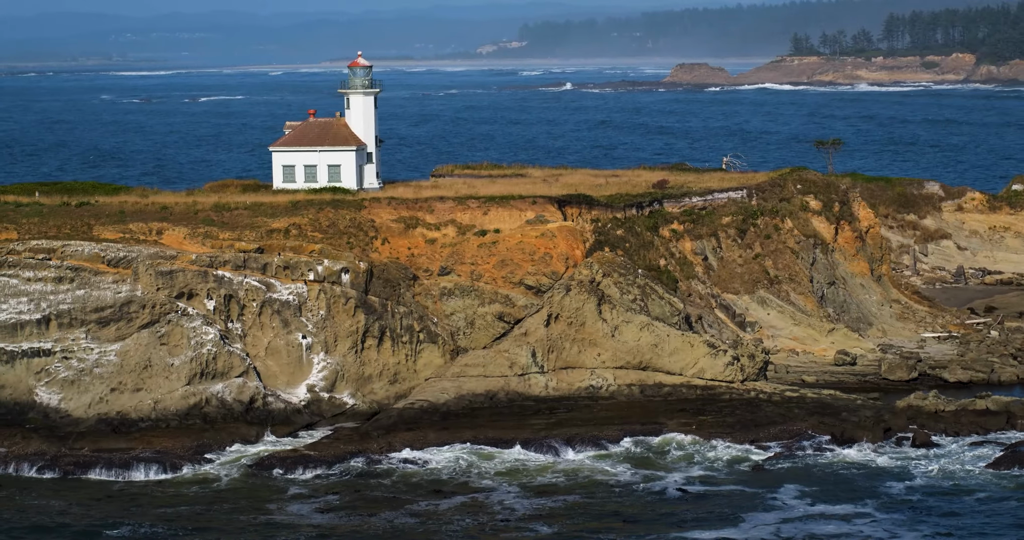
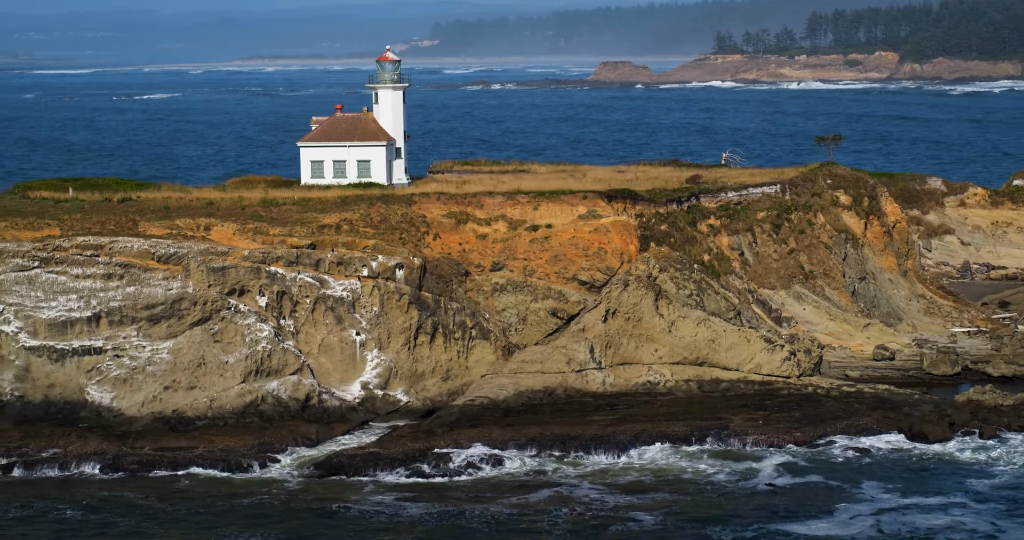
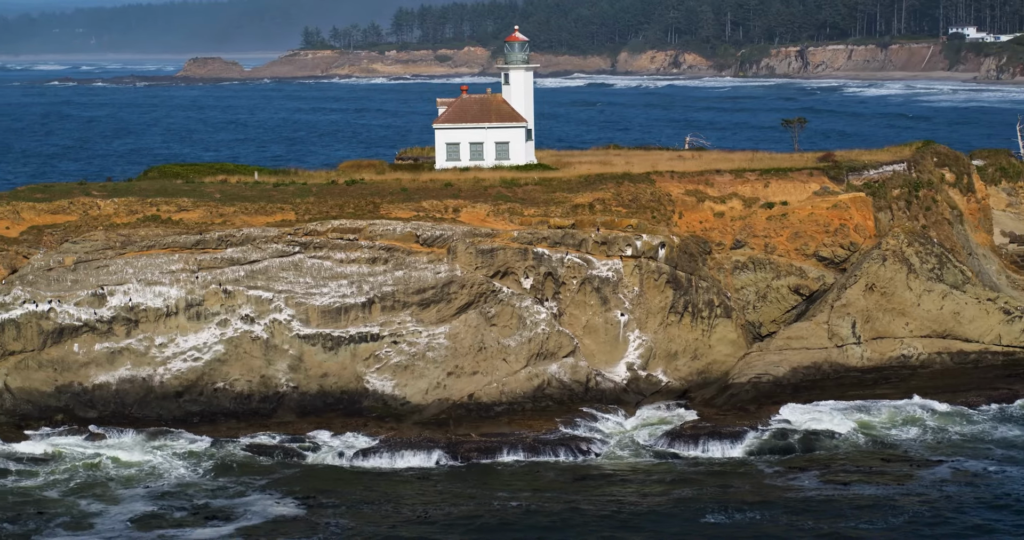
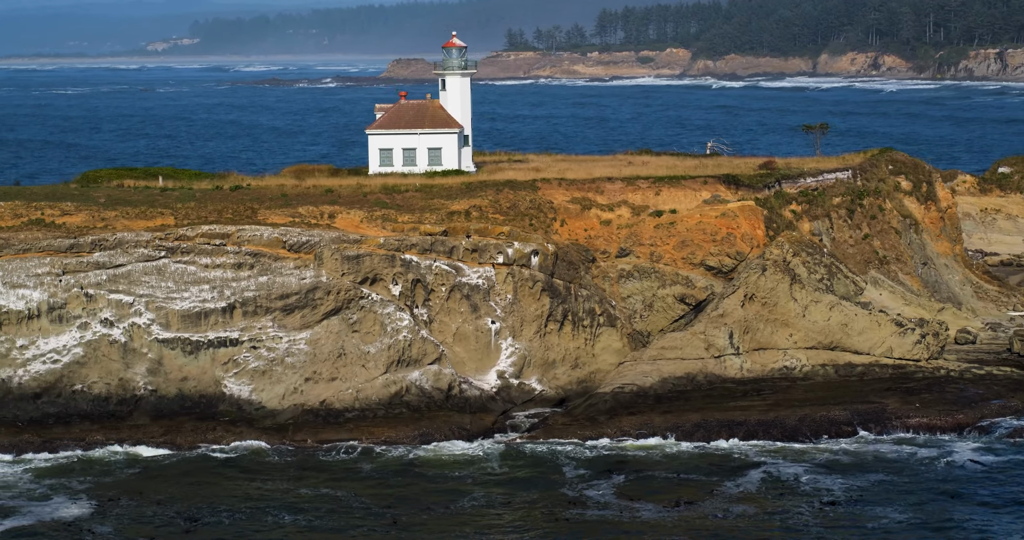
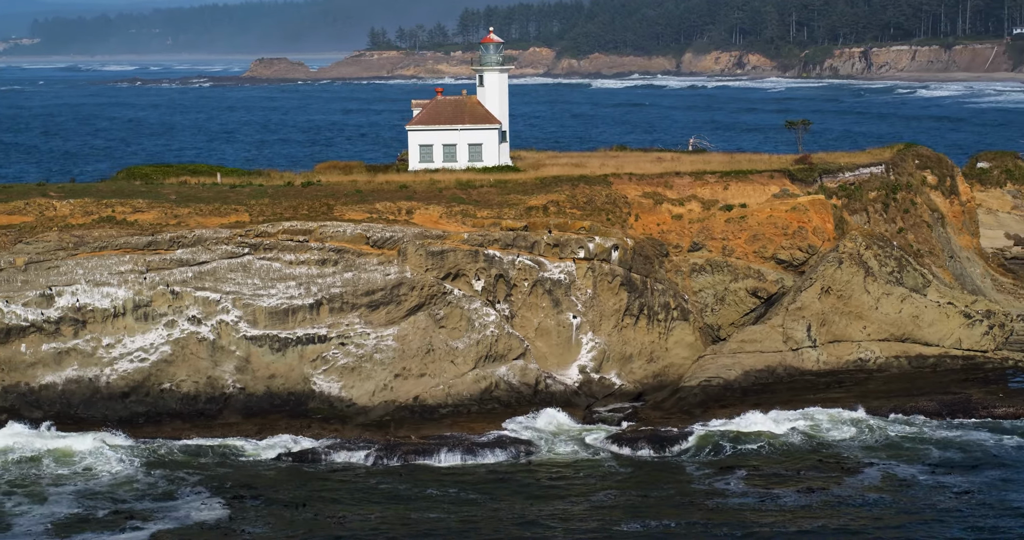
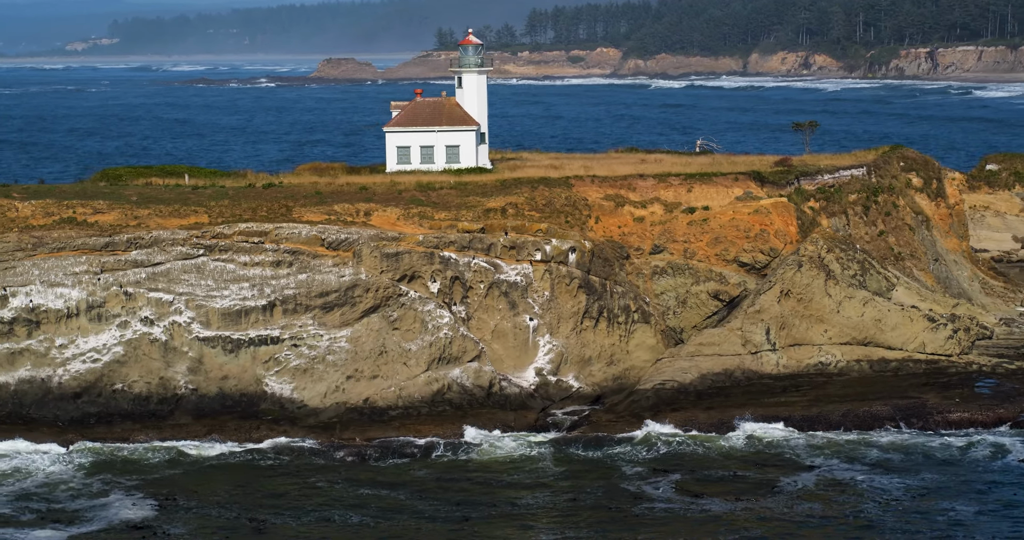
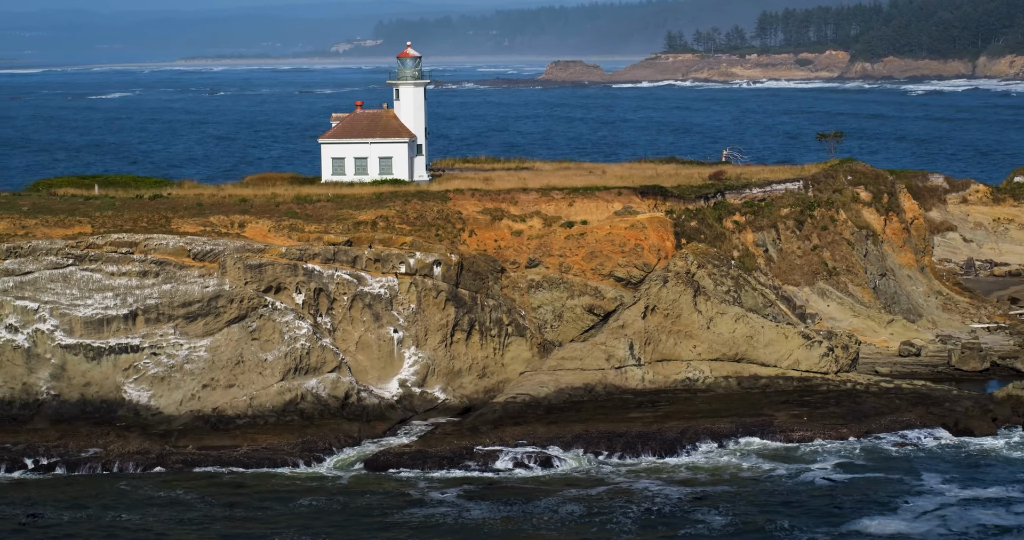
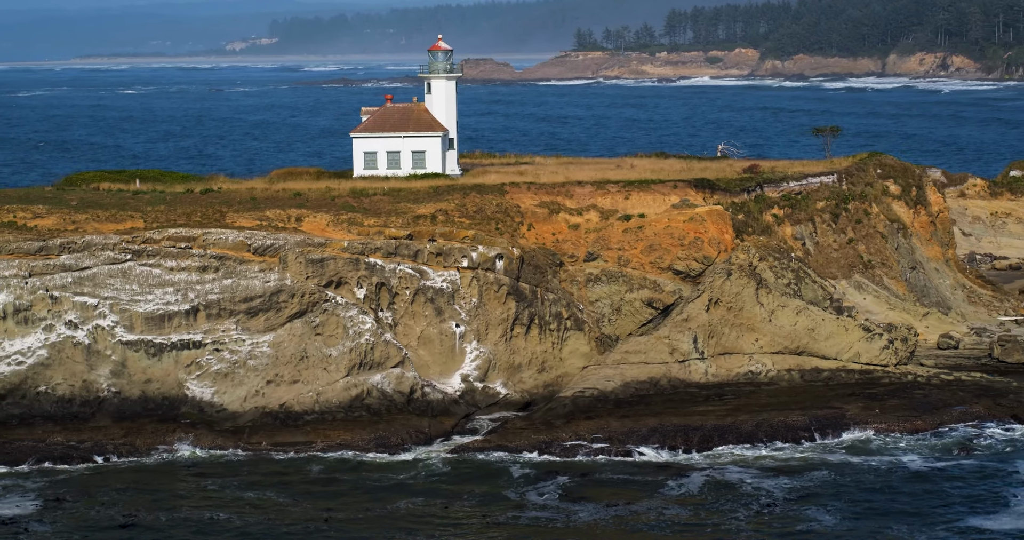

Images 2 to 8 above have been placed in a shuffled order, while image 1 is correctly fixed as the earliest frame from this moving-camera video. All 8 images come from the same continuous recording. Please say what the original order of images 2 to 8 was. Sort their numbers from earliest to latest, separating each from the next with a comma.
2, 7, 8, 4, 6, 5, 3
